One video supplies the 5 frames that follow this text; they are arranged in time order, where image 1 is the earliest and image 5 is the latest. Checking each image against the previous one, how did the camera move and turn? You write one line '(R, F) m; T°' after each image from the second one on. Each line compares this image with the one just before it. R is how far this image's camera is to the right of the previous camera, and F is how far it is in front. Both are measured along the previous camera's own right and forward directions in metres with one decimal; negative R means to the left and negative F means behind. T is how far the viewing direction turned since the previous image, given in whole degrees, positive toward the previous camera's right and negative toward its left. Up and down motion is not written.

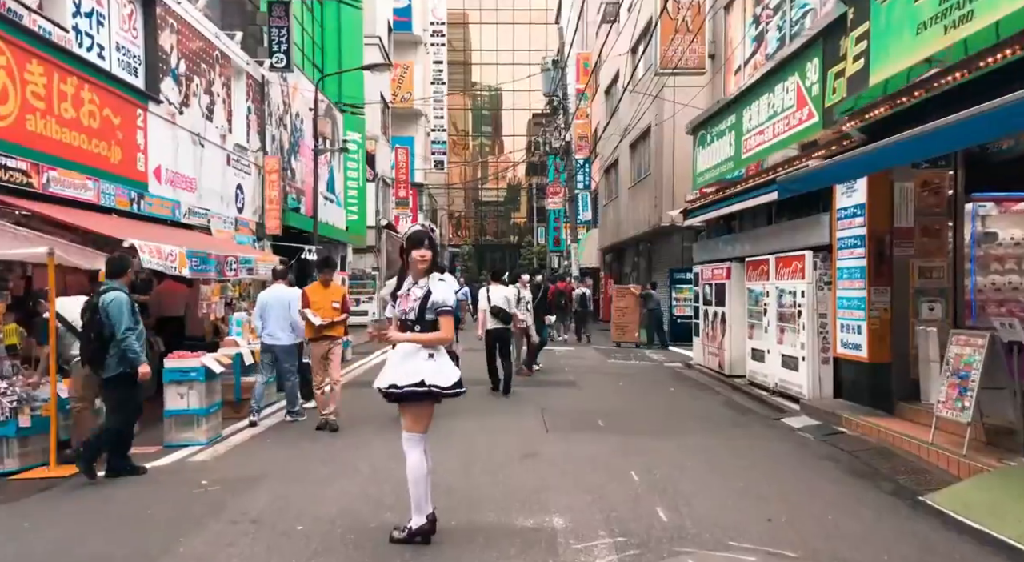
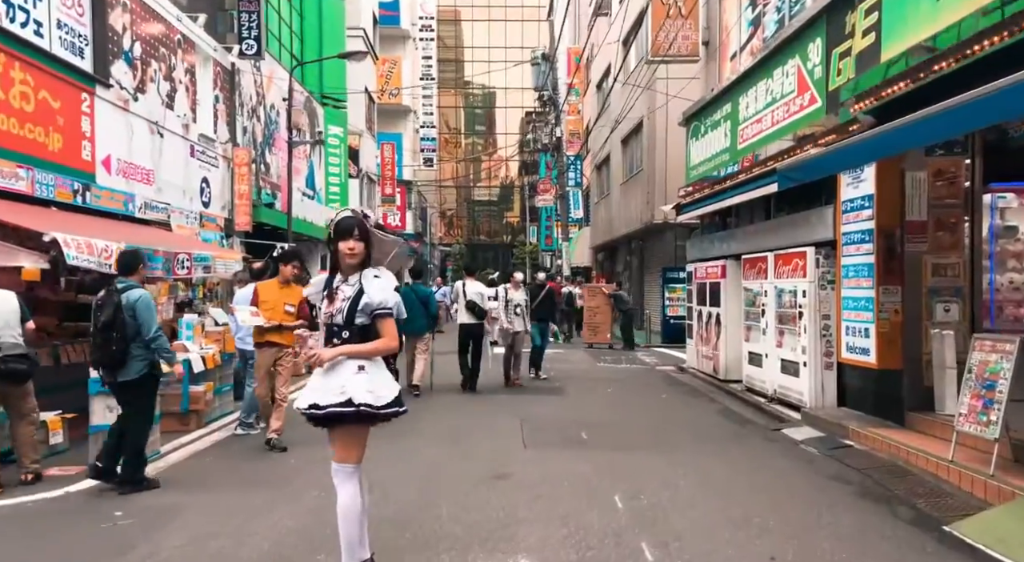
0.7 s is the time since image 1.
(+0.2, +0.8) m; 0°
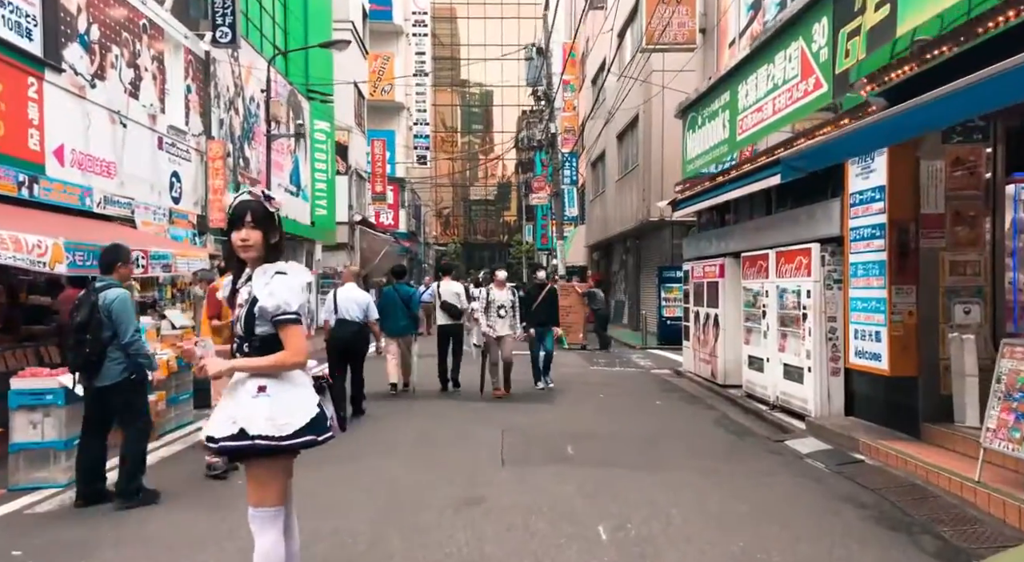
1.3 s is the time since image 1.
(+0.2, +0.7) m; 0°
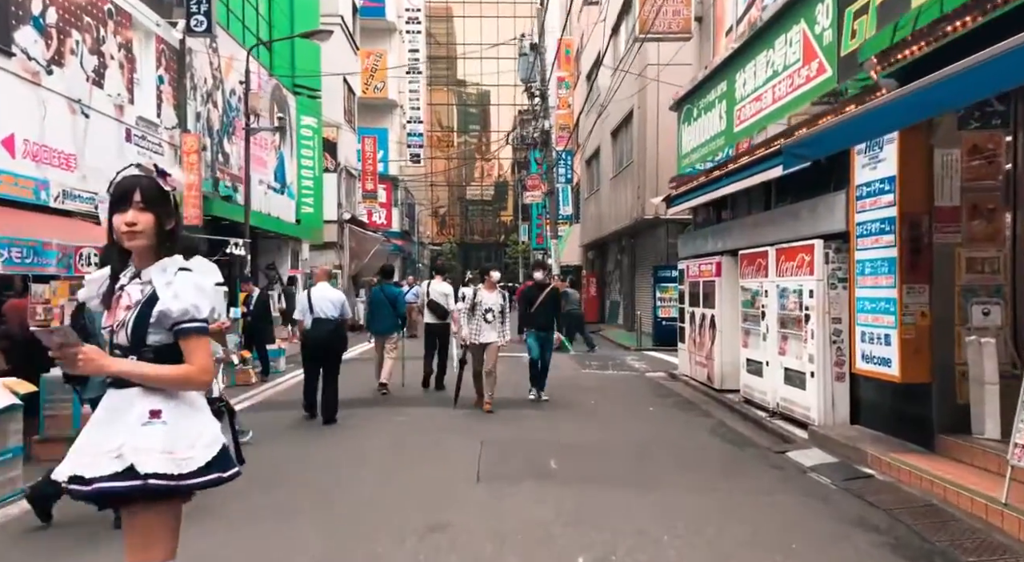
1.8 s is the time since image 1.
(+0.2, +0.6) m; 0°
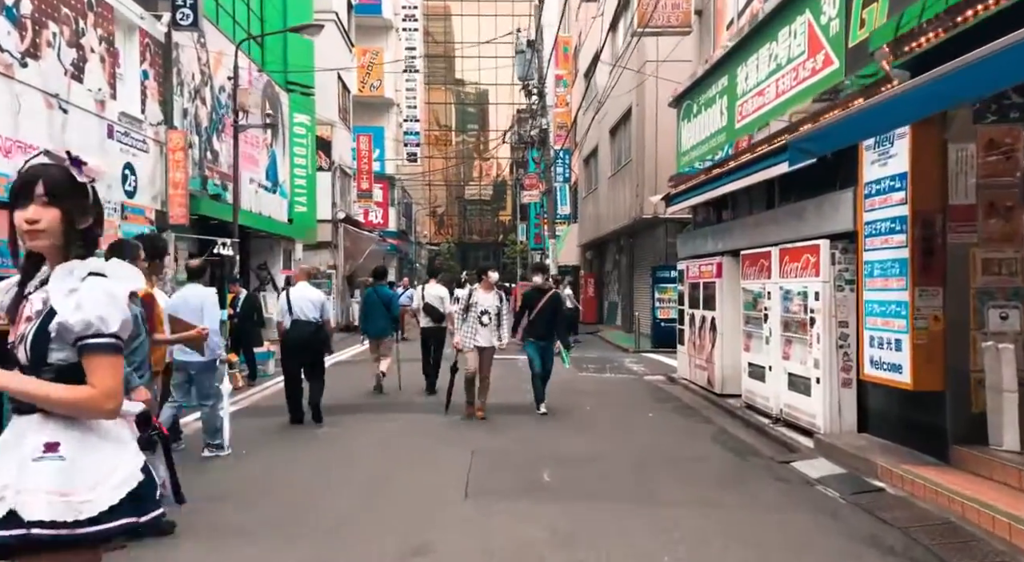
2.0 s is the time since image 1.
(+0.1, +0.4) m; 0°
